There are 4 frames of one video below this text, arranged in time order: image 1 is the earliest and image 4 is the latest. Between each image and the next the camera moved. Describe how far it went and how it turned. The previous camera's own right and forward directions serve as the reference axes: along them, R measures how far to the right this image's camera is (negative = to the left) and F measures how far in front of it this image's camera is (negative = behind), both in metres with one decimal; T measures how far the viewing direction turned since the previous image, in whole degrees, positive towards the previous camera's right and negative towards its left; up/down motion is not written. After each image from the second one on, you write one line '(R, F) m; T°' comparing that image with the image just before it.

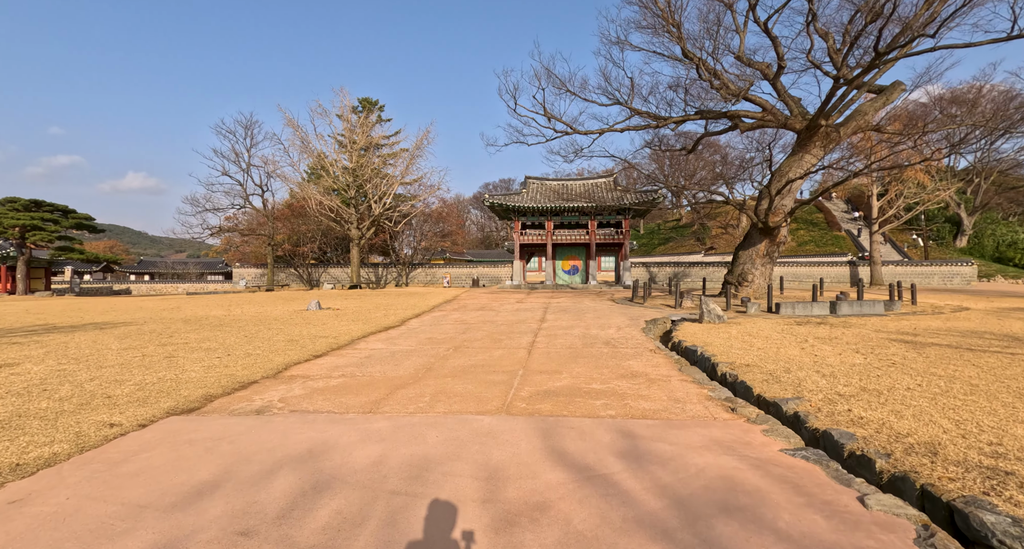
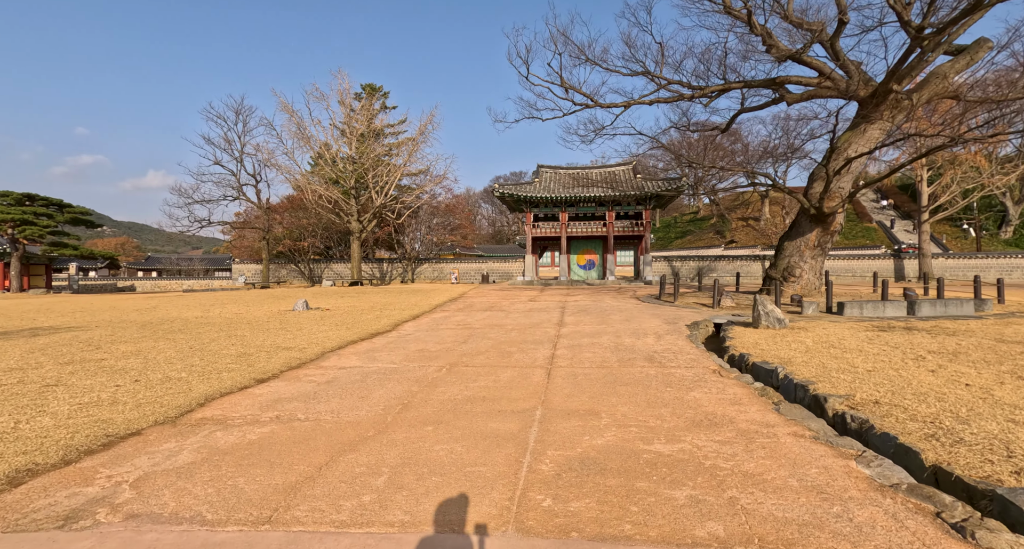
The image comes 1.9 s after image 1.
(0.0, +1.9) m; -1°
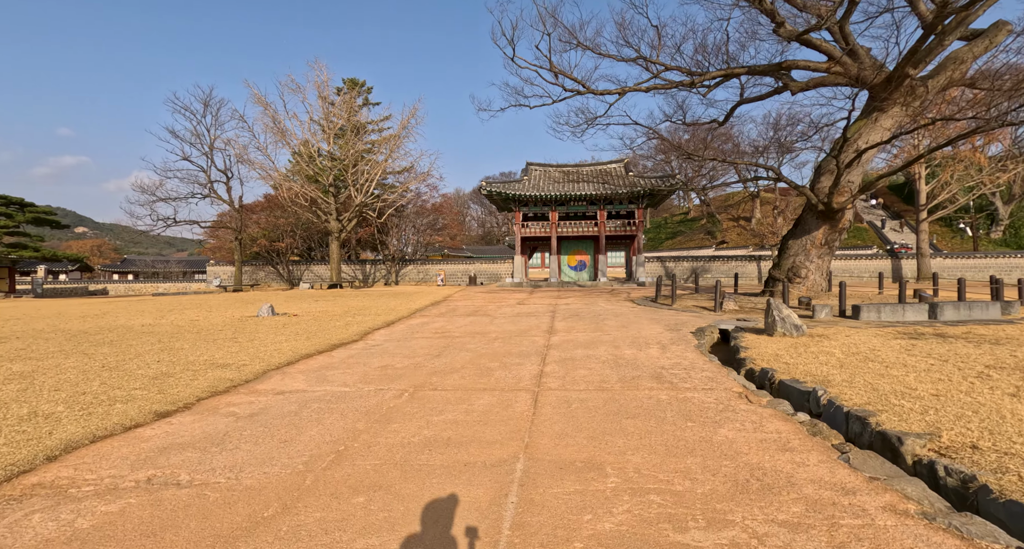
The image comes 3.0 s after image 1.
(+0.1, +1.1) m; +1°
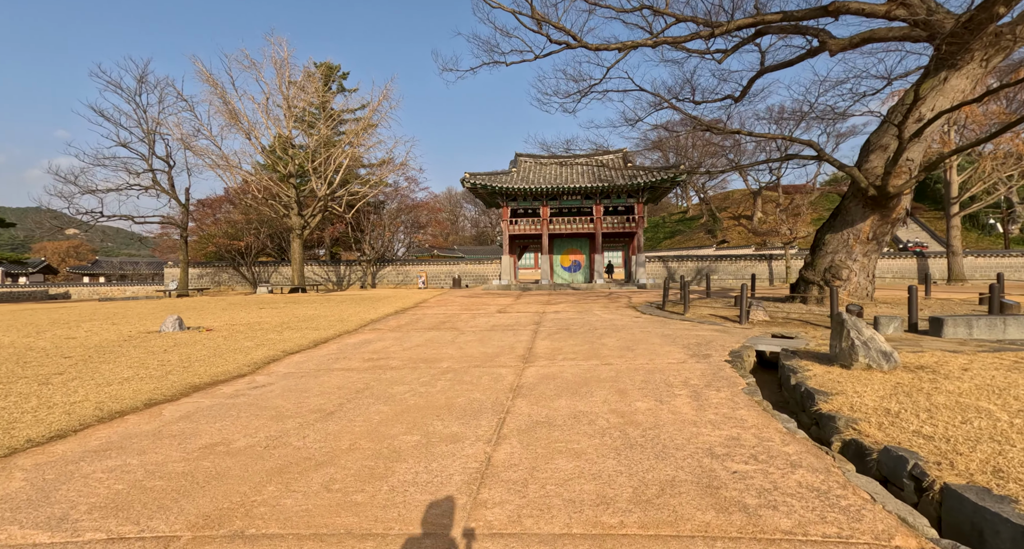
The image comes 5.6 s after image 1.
(+0.5, +2.6) m; 0°
